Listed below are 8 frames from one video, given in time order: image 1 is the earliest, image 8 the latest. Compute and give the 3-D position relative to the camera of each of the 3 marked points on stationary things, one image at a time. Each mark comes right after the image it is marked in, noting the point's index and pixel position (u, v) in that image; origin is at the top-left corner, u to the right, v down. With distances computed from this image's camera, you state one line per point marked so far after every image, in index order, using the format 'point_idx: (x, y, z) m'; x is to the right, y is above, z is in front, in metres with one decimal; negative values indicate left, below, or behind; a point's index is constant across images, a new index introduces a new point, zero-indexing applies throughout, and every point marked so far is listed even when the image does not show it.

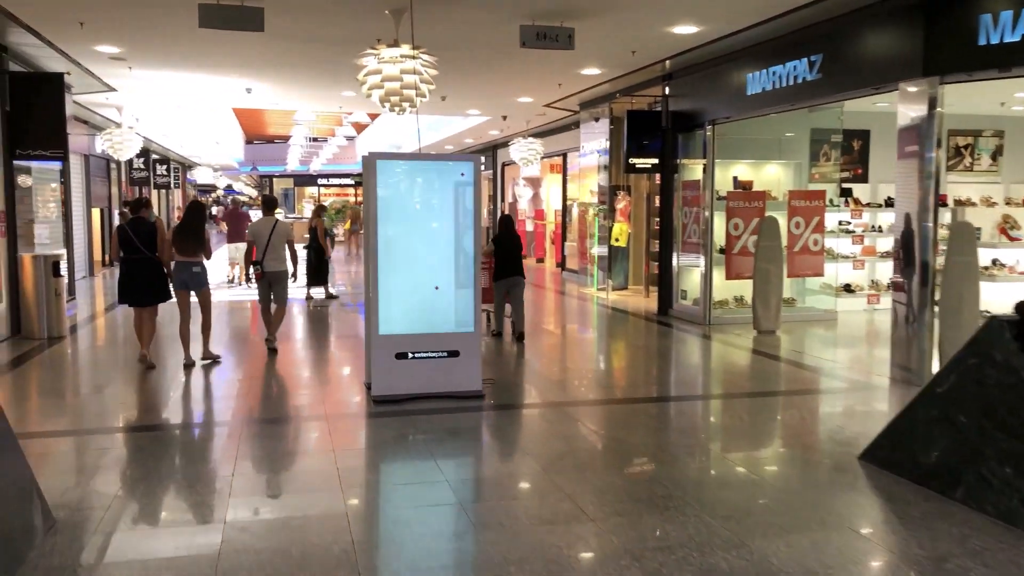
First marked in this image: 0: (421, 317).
0: (-0.6, -0.2, +5.3) m
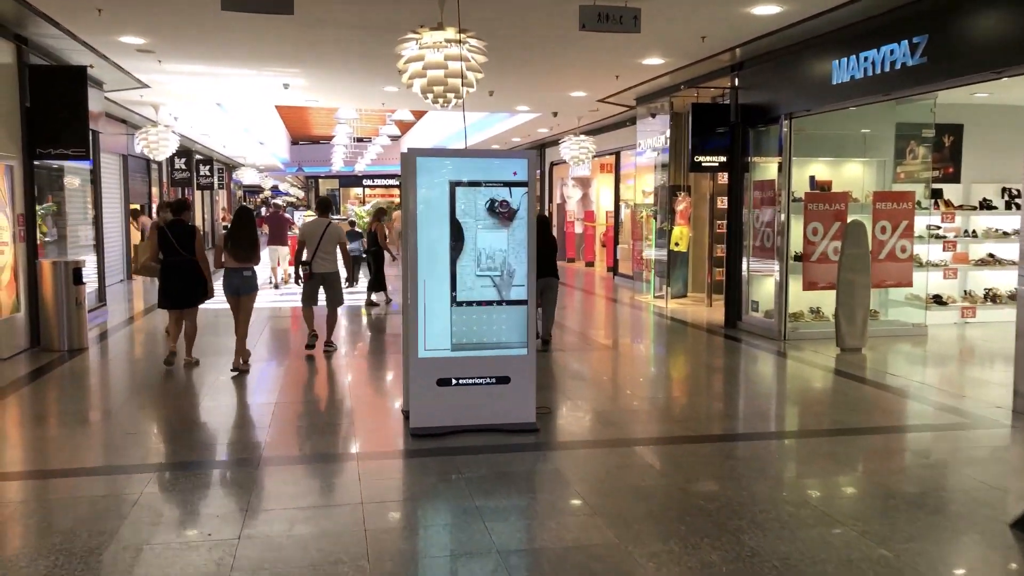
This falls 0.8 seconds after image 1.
0: (-0.2, -0.3, +4.6) m
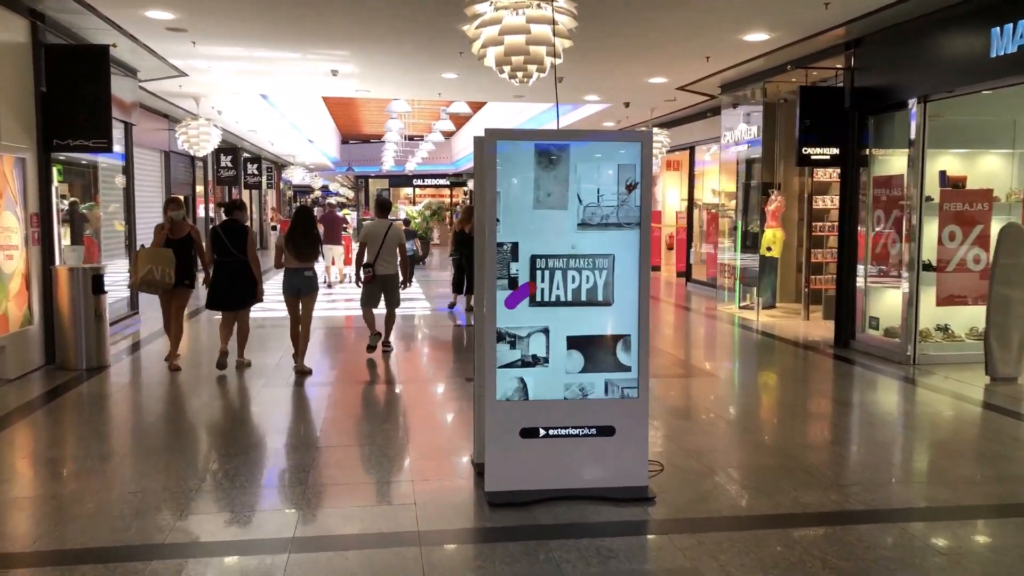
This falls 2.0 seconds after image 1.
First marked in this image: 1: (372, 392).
0: (+0.2, -0.4, +3.5) m
1: (-1.0, -0.7, +6.3) m
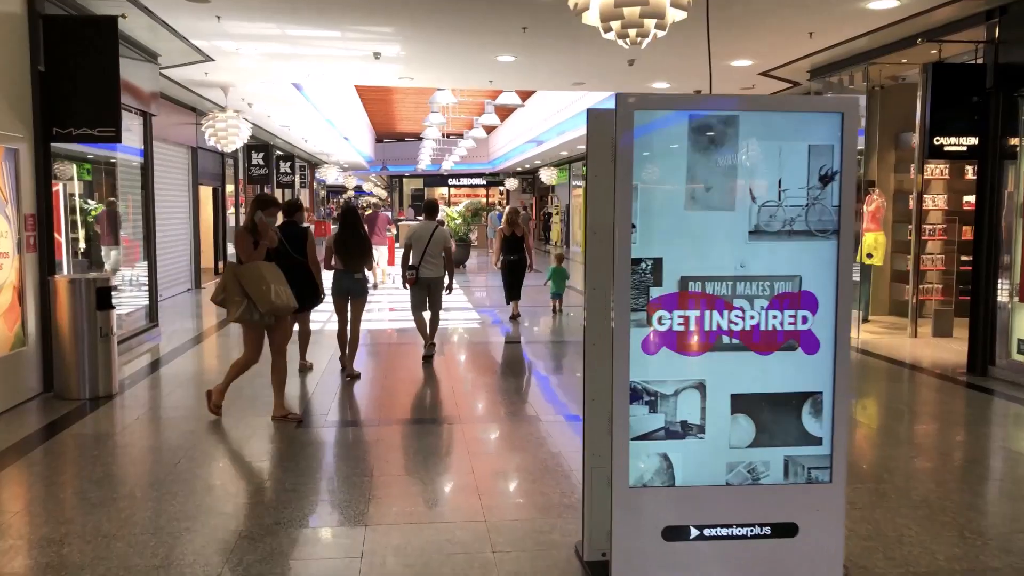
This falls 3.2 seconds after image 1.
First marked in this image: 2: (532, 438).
0: (+0.6, -0.5, +2.4) m
1: (-0.5, -0.8, +5.3) m
2: (+0.1, -0.9, +4.9) m
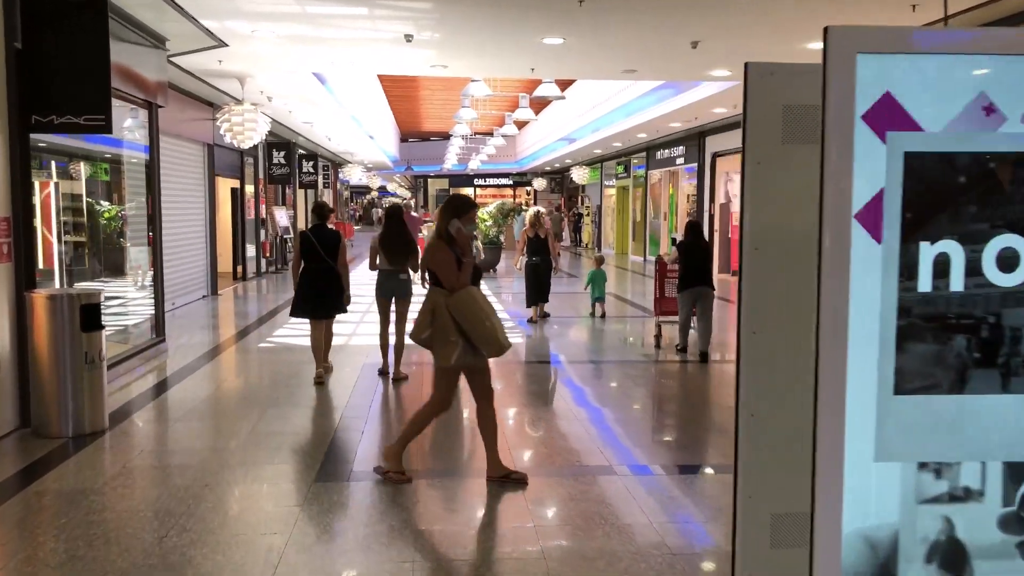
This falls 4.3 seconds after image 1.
0: (+0.8, -0.5, +1.5) m
1: (-0.2, -0.9, +4.4) m
2: (+0.4, -1.0, +3.9) m
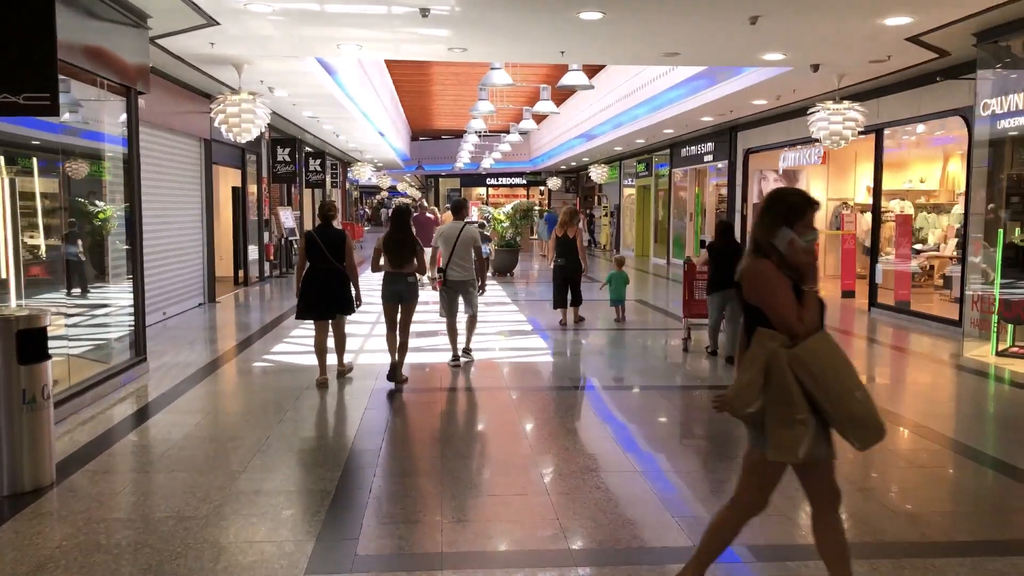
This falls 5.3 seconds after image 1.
0: (+1.0, -0.6, +0.6) m
1: (0.0, -1.0, +3.5) m
2: (+0.6, -1.1, +3.0) m
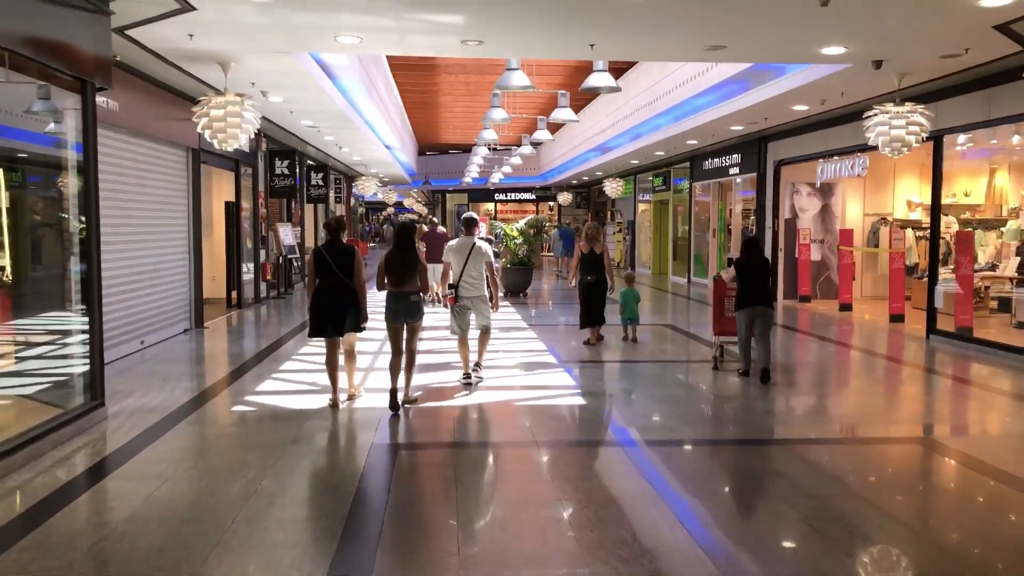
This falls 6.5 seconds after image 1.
0: (+1.1, -0.7, -0.5) m
1: (+0.1, -1.1, +2.4) m
2: (+0.7, -1.2, +1.9) m
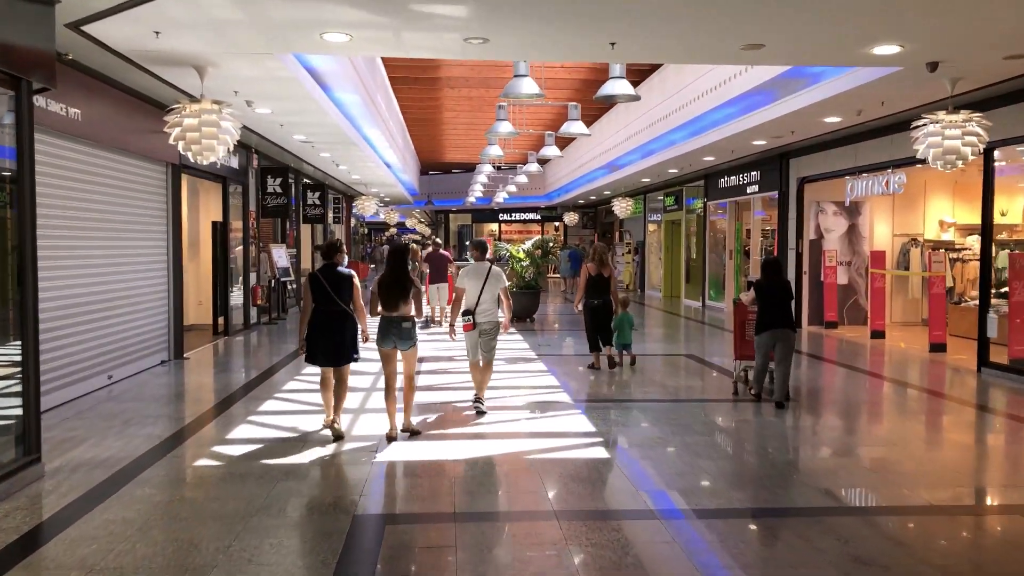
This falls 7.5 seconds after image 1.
0: (+1.2, -0.8, -1.3) m
1: (+0.2, -1.2, +1.6) m
2: (+0.8, -1.3, +1.1) m
